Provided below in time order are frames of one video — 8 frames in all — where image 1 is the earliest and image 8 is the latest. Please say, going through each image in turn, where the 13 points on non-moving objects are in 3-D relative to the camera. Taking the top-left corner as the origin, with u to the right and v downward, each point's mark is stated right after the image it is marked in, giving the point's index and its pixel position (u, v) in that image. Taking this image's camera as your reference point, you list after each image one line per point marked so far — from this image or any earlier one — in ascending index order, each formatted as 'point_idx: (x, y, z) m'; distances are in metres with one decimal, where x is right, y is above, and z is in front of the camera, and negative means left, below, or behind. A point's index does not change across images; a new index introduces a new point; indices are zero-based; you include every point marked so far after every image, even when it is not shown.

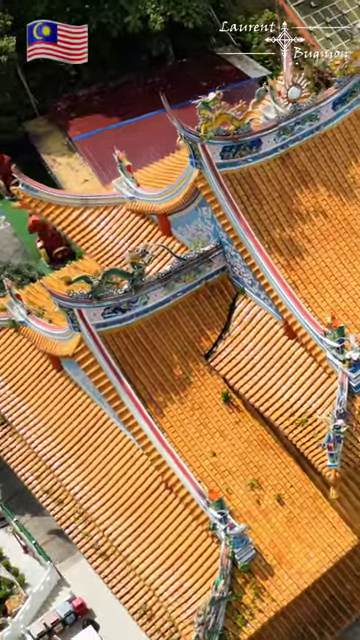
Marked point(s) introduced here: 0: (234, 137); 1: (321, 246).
0: (+0.7, +2.3, +11.9) m
1: (+1.9, +1.0, +12.5) m
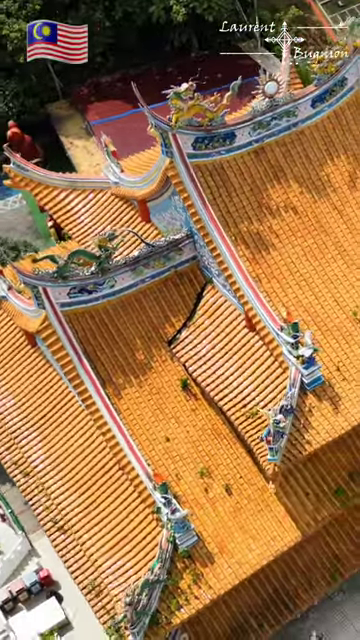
0: (+0.4, +2.5, +12.0) m
1: (+1.5, +1.1, +12.5) m
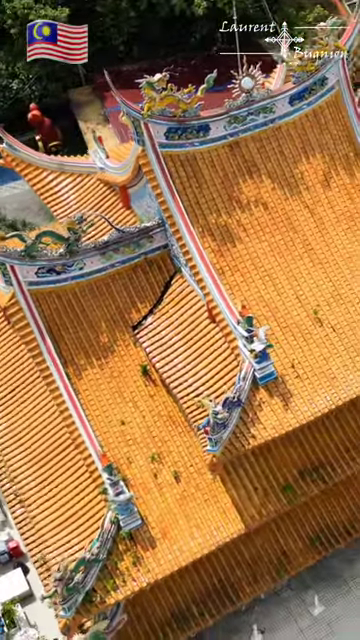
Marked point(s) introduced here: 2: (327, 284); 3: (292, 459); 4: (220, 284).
0: (0.0, +2.6, +12.2) m
1: (+1.0, +1.1, +12.6) m
2: (+2.0, +0.5, +12.7) m
3: (+1.5, -1.9, +12.7) m
4: (+0.6, +0.4, +12.2) m
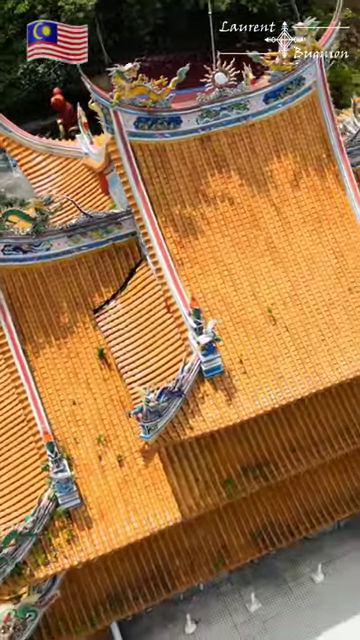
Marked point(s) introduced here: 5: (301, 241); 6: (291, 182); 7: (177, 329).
0: (-0.4, +2.8, +12.3) m
1: (+0.5, +1.2, +12.7) m
2: (+1.4, +0.5, +12.7) m
3: (+0.8, -1.9, +12.7) m
4: (0.0, +0.6, +12.3) m
5: (+1.7, +1.1, +12.9) m
6: (+1.6, +1.9, +13.0) m
7: (0.0, -0.1, +12.4) m
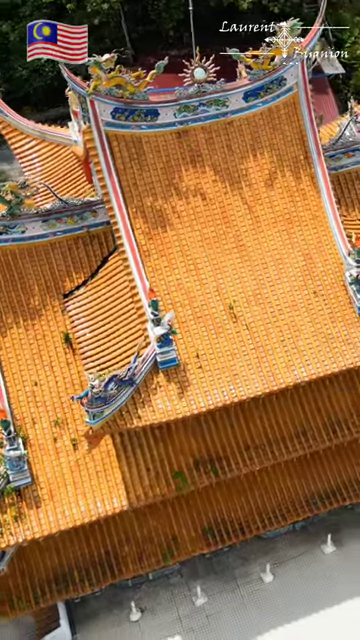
0: (-0.7, +3.0, +12.5) m
1: (+0.1, +1.3, +12.8) m
2: (+1.0, +0.5, +12.7) m
3: (+0.1, -1.8, +12.8) m
4: (-0.5, +0.7, +12.5) m
5: (+1.3, +1.1, +12.9) m
6: (+1.2, +2.0, +13.0) m
7: (-0.6, 0.0, +12.5) m
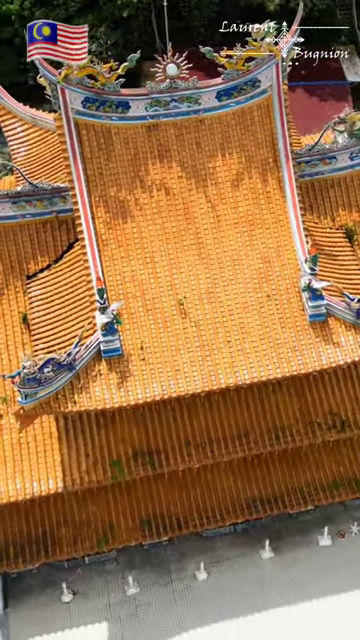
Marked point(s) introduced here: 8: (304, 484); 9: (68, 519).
0: (-1.1, +3.1, +12.6) m
1: (-0.4, +1.4, +12.9) m
2: (+0.3, +0.6, +12.8) m
3: (-0.7, -1.7, +13.0) m
4: (-1.1, +0.9, +12.6) m
5: (+0.7, +1.1, +13.0) m
6: (+0.7, +2.0, +13.1) m
7: (-1.3, +0.2, +12.7) m
8: (+1.8, -2.4, +13.7) m
9: (-1.6, -2.9, +13.5) m
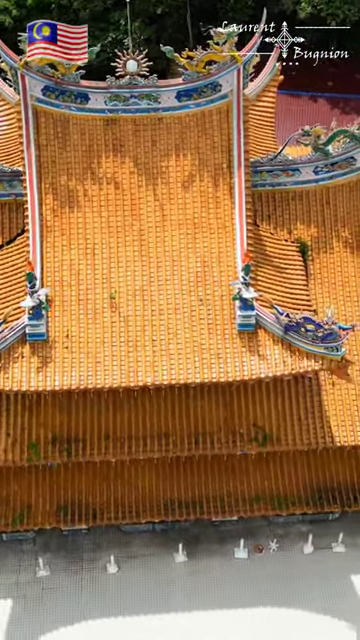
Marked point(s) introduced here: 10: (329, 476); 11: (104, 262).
0: (-1.7, +3.3, +12.9) m
1: (-1.2, +1.6, +13.1) m
2: (-0.6, +0.6, +12.8) m
3: (-1.8, -1.5, +13.2) m
4: (-2.0, +1.1, +12.9) m
5: (-0.1, +1.1, +13.0) m
6: (0.0, +1.9, +13.1) m
7: (-2.2, +0.4, +13.0) m
8: (+0.7, -2.6, +13.6) m
9: (-2.8, -2.6, +13.8) m
10: (+2.2, -2.3, +13.8) m
11: (-1.1, +0.8, +12.9) m
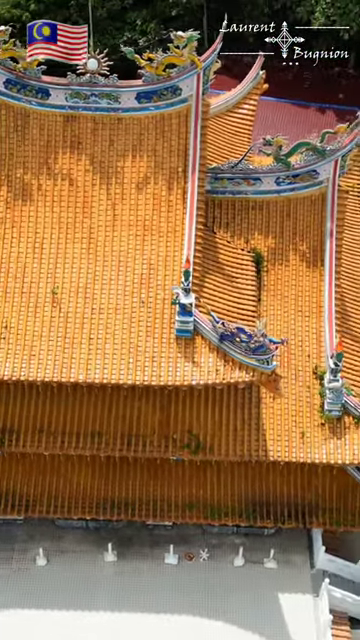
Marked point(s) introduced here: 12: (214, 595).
0: (-2.3, +3.5, +13.0) m
1: (-1.9, +1.6, +13.2) m
2: (-1.3, +0.6, +12.9) m
3: (-2.7, -1.3, +13.3) m
4: (-2.7, +1.2, +13.0) m
5: (-0.8, +1.1, +13.0) m
6: (-0.6, +1.9, +13.1) m
7: (-2.9, +0.6, +13.1) m
8: (-0.3, -2.6, +13.6) m
9: (-3.8, -2.4, +14.0) m
10: (+1.3, -2.5, +13.6) m
11: (-1.8, +0.9, +13.0) m
12: (+0.5, -4.0, +13.5) m
